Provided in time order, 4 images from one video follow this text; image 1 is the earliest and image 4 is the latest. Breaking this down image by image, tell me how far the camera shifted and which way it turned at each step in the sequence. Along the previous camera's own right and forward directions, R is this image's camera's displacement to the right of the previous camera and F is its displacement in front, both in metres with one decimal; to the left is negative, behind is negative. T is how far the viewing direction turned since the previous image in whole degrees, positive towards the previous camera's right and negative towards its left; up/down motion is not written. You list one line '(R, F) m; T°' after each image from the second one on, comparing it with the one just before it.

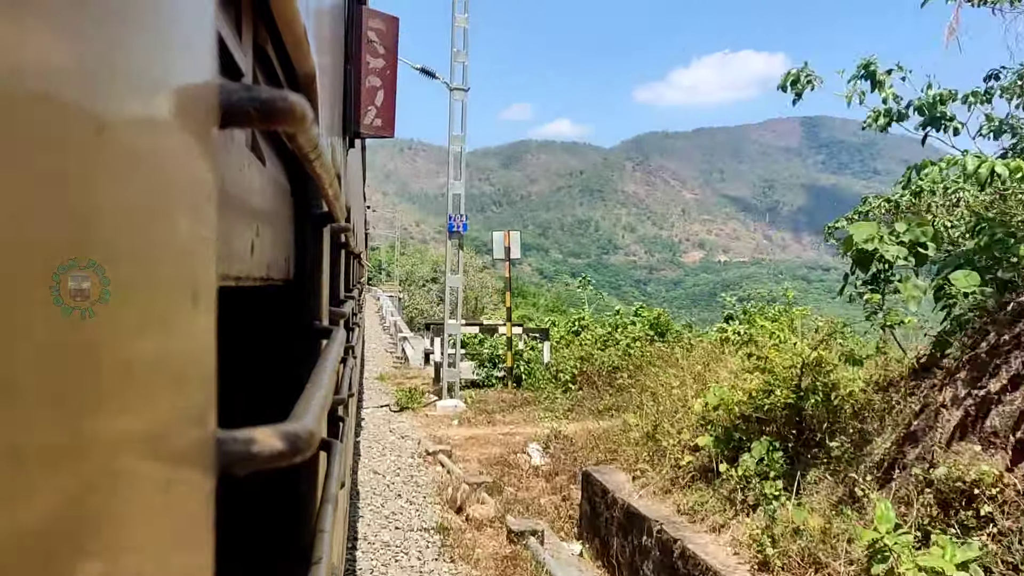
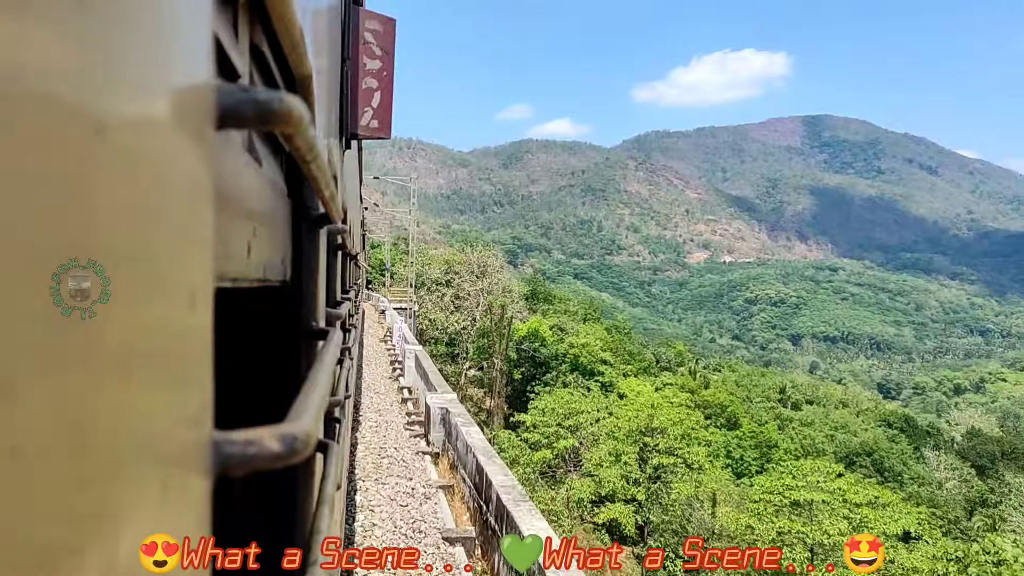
(-4.0, +1.5) m; 0°
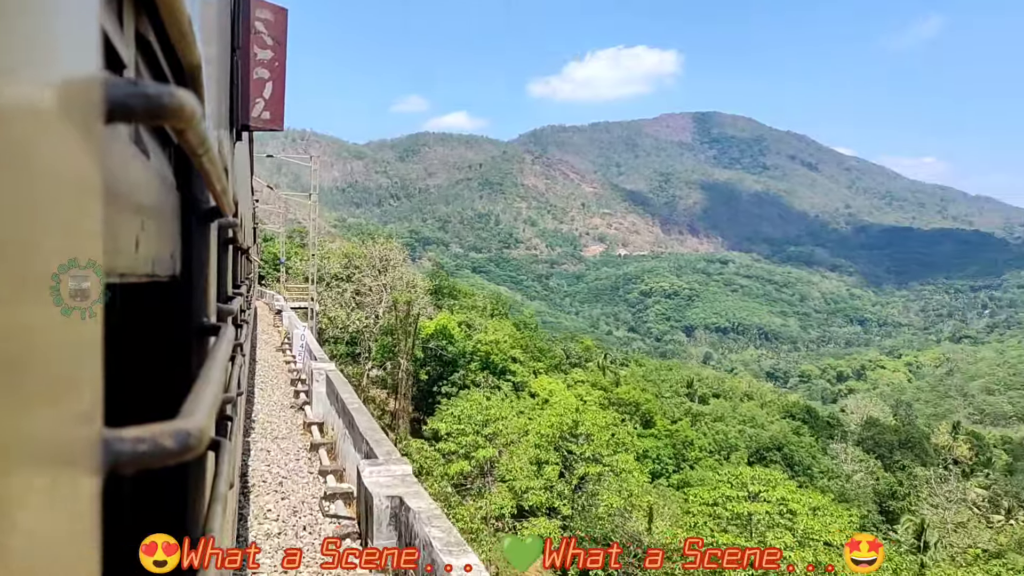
(-0.9, +2.1) m; +7°
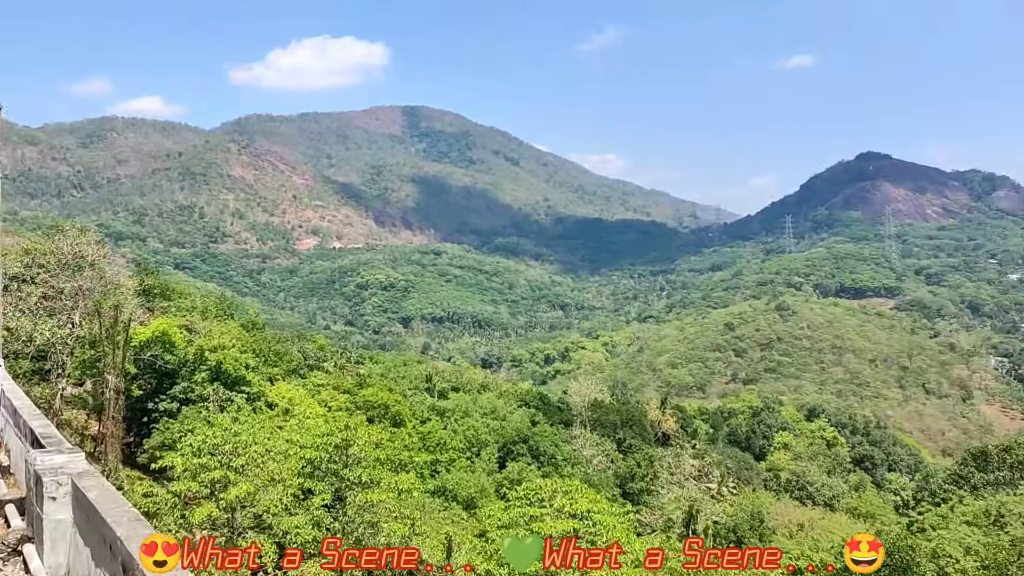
(-2.3, +7.9) m; +18°
